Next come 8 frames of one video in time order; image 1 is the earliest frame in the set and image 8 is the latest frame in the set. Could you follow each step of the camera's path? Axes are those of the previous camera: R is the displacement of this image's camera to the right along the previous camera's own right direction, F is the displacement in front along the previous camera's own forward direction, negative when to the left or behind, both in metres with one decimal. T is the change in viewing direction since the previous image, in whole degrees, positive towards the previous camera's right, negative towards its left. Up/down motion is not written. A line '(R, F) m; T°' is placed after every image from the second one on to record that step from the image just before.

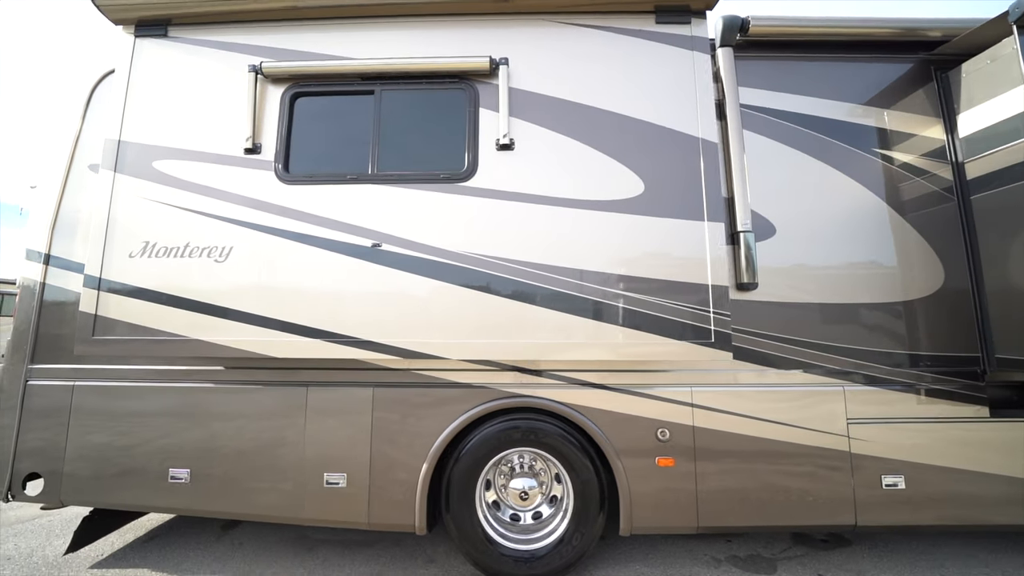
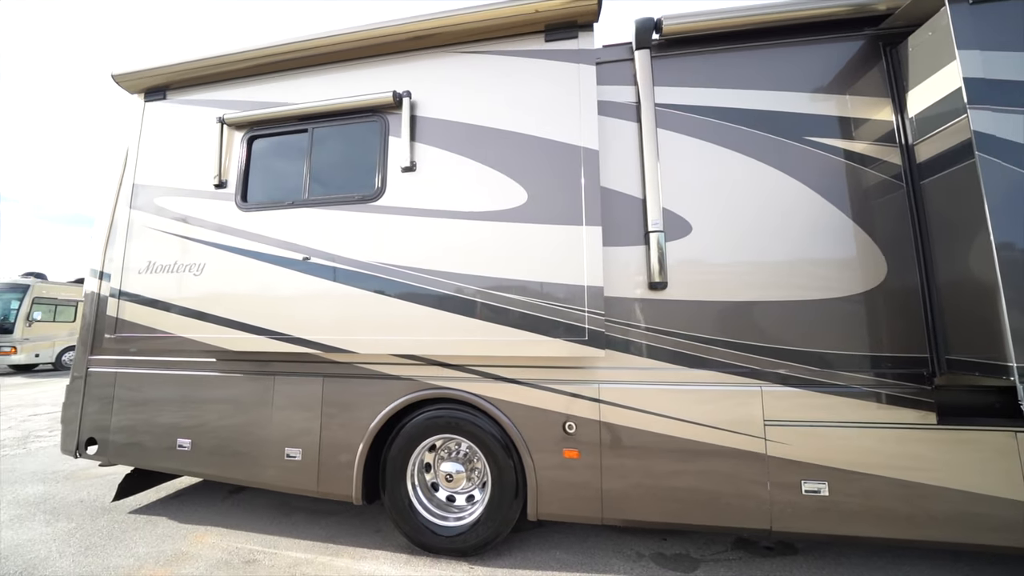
(+1.0, -0.2) m; -9°
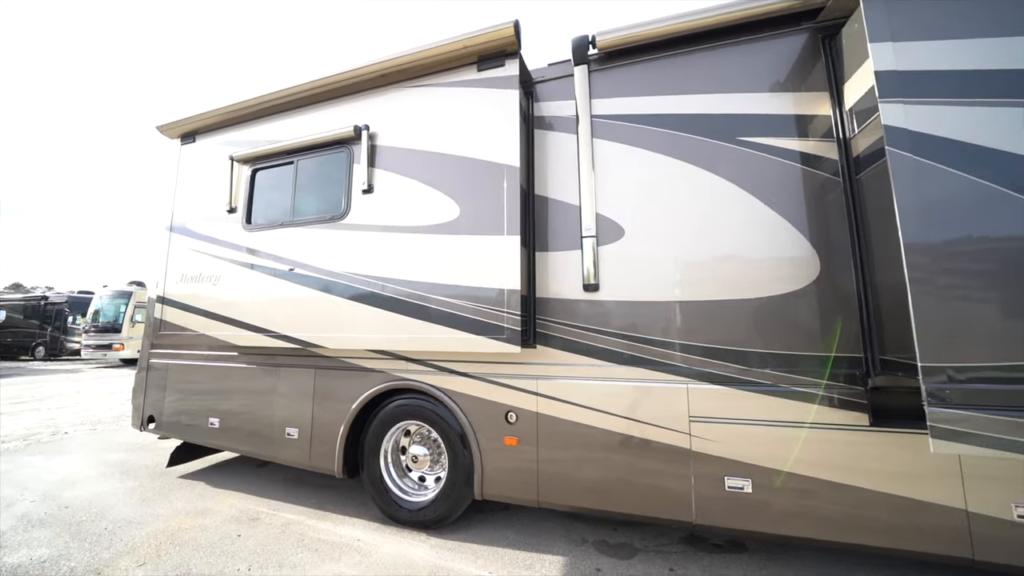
(+0.8, -0.2) m; -8°
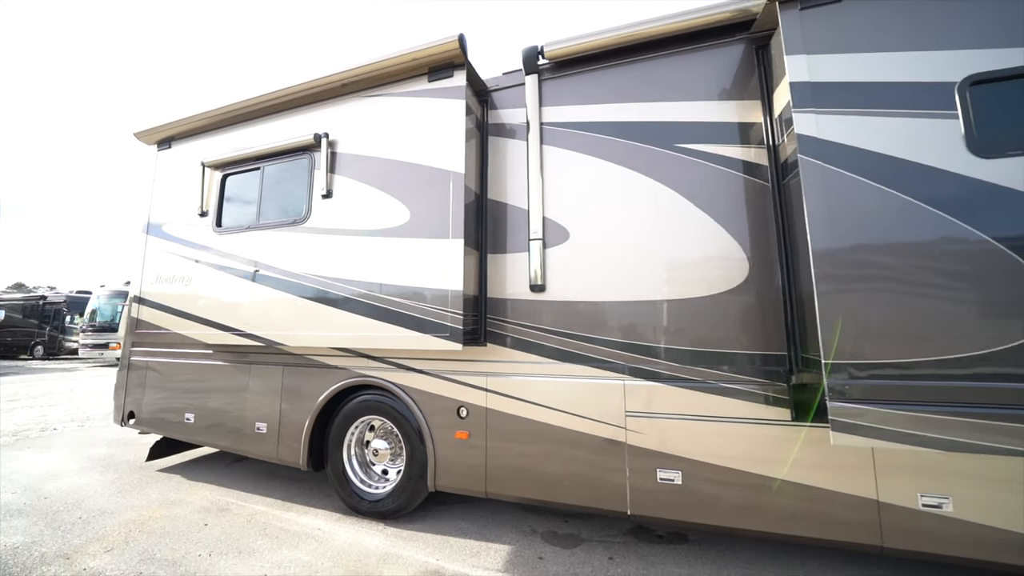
(+0.4, -0.1) m; 0°
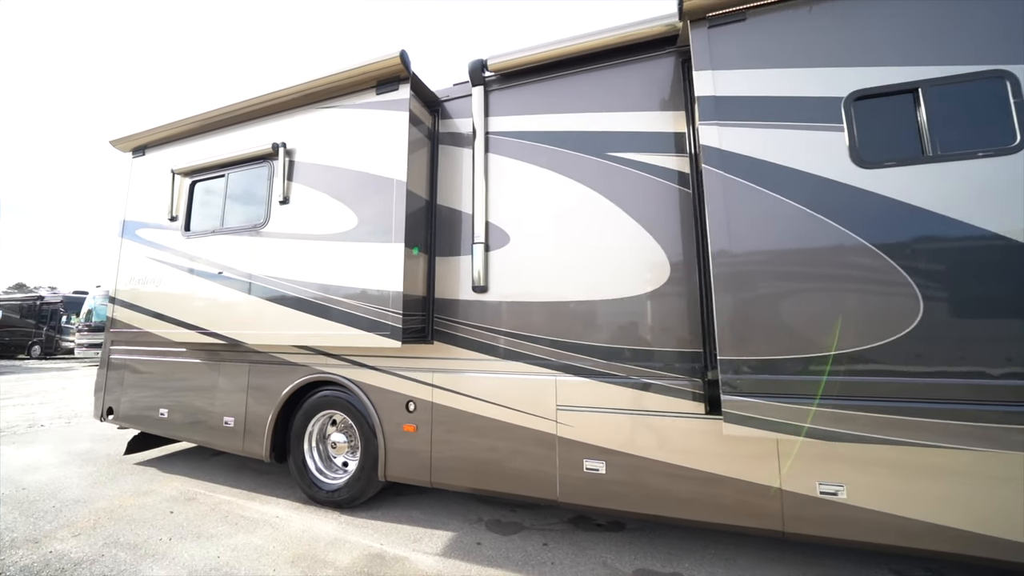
(+0.5, -0.2) m; 0°
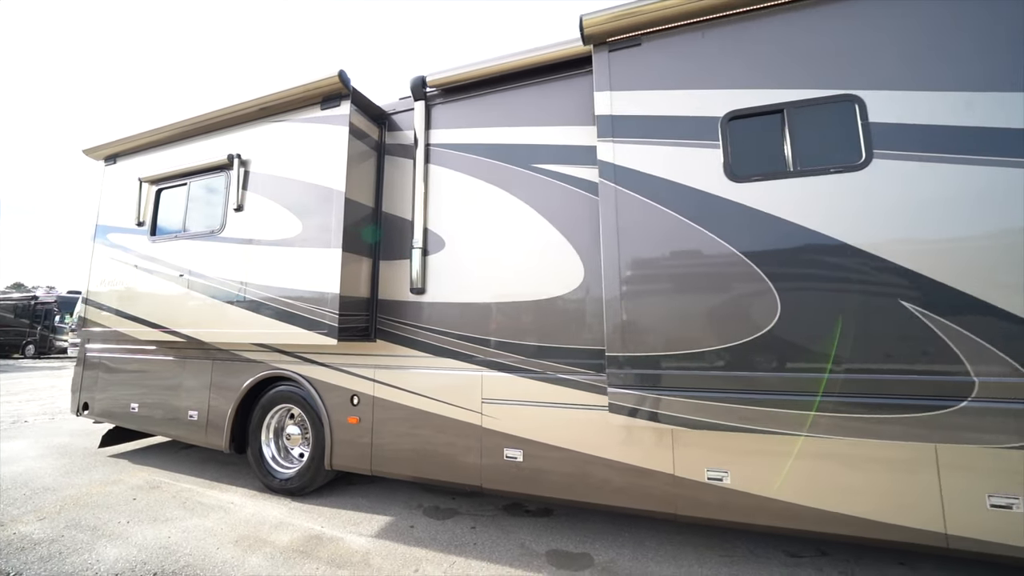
(+0.6, -0.2) m; 0°
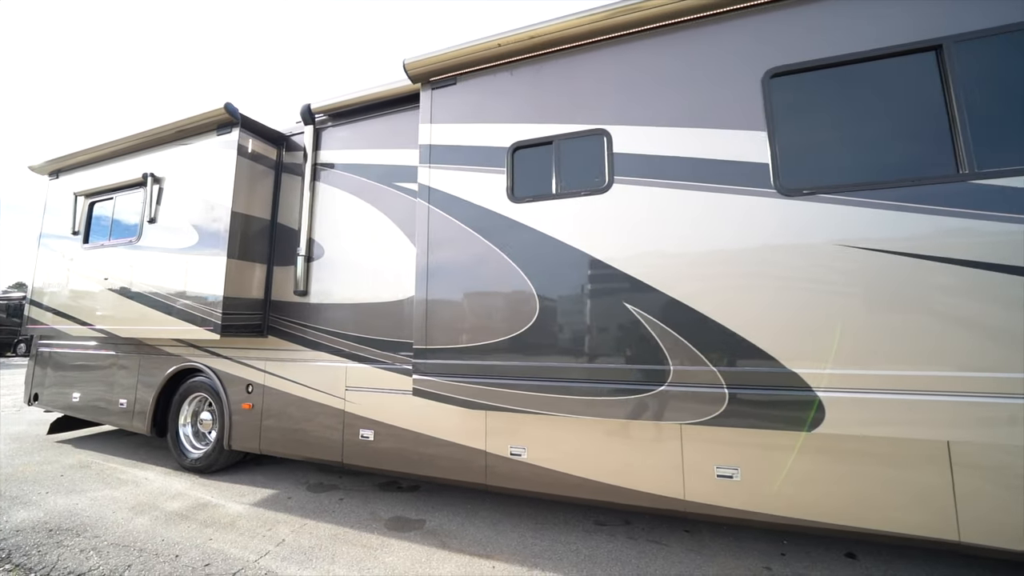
(+1.4, -0.4) m; -1°
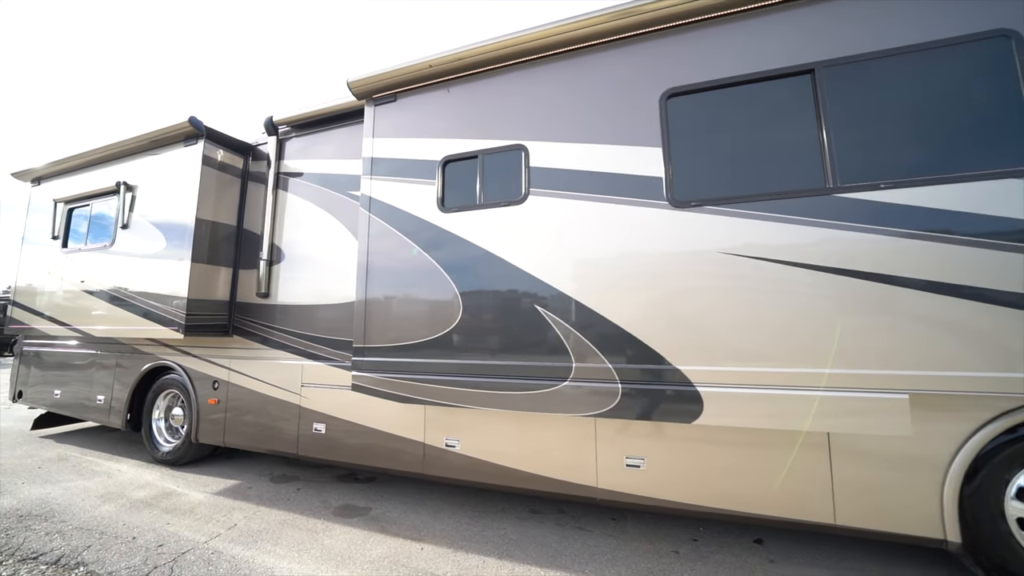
(+0.6, -0.2) m; 0°
